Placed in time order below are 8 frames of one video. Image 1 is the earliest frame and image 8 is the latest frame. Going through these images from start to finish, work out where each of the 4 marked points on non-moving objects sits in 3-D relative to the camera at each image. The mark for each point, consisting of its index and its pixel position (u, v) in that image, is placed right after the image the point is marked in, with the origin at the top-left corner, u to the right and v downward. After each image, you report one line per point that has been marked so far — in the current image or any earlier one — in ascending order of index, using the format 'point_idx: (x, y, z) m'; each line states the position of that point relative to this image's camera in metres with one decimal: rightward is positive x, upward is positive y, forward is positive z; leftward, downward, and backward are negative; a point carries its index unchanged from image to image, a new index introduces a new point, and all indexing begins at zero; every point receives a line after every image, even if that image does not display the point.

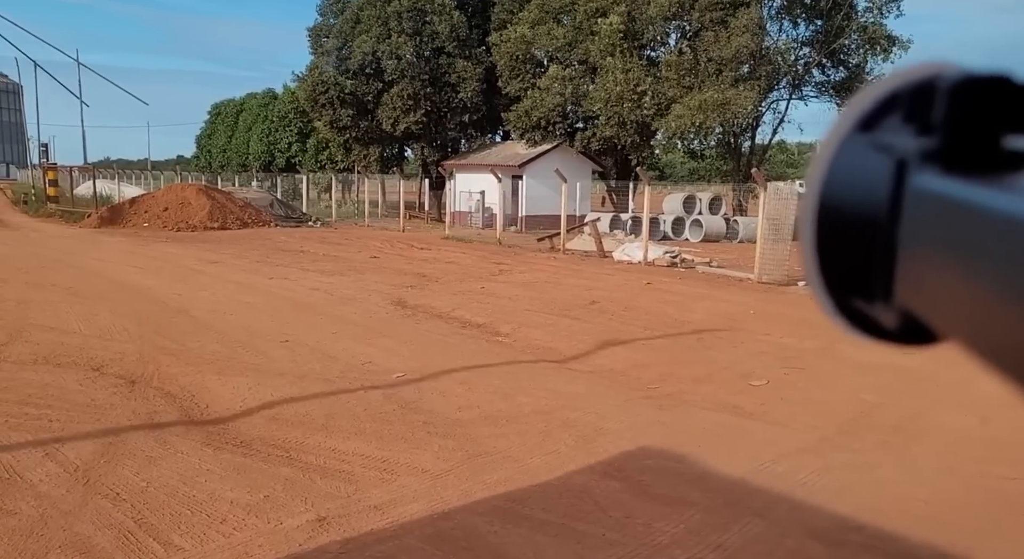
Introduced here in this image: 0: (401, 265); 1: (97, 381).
0: (-2.5, +0.3, +17.1) m
1: (-3.9, -1.0, +7.1) m
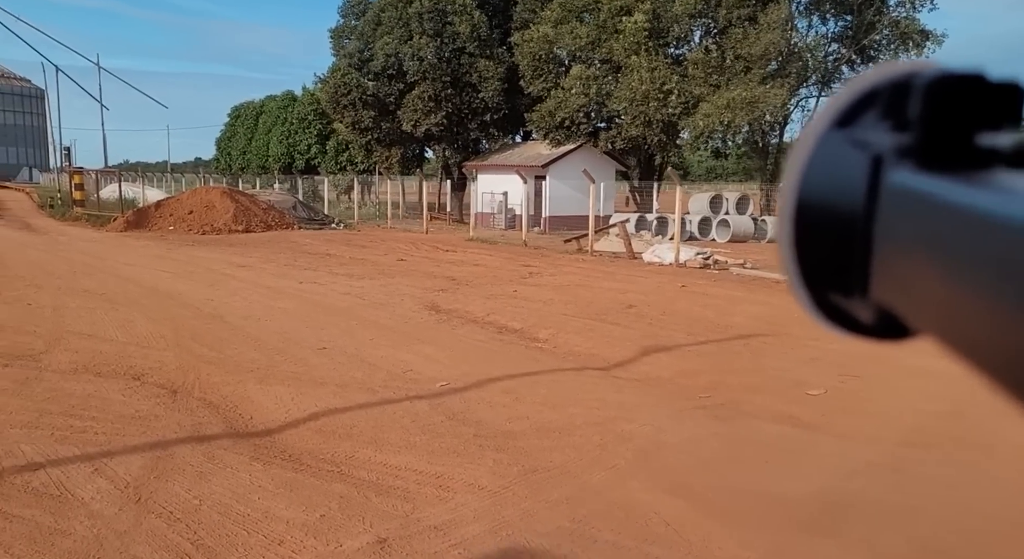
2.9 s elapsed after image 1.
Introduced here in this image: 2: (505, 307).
0: (-1.8, +0.3, +16.9) m
1: (-3.5, -1.0, +7.0) m
2: (-0.1, -0.4, +11.6) m
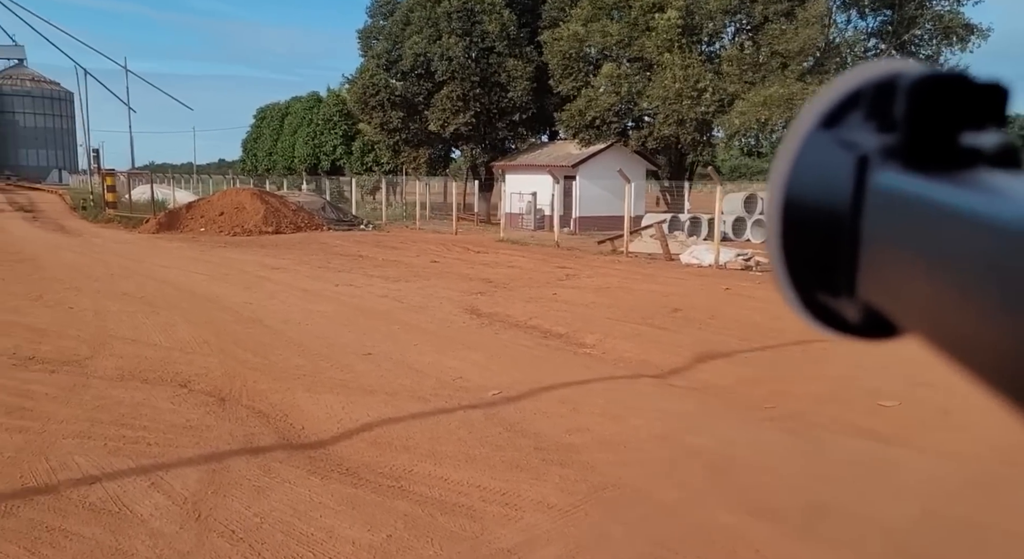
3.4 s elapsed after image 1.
0: (-1.1, +0.2, +16.8) m
1: (-3.0, -1.1, +6.9) m
2: (+0.5, -0.5, +11.4) m
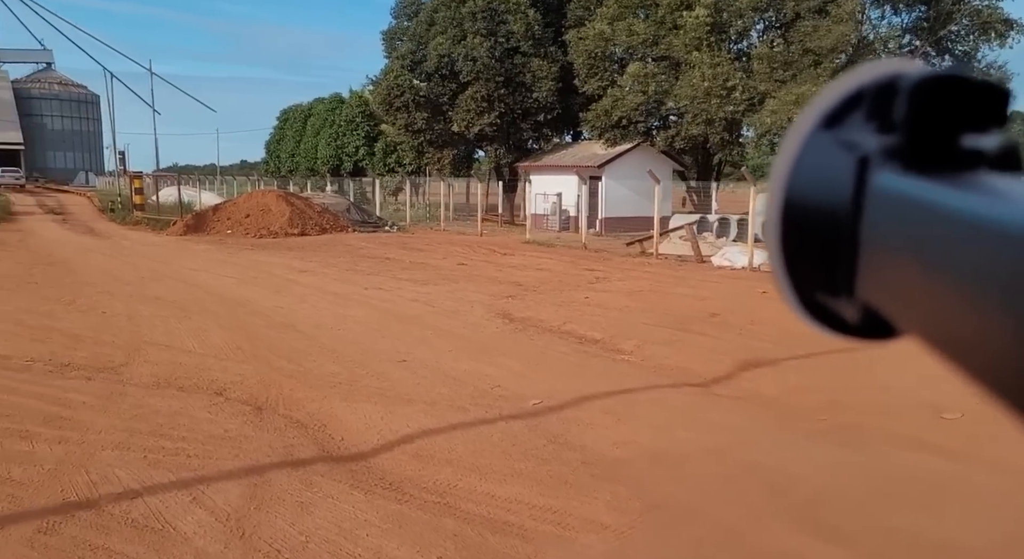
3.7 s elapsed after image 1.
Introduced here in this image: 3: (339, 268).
0: (-0.4, +0.2, +16.6) m
1: (-2.6, -1.2, +6.8) m
2: (+1.0, -0.5, +11.2) m
3: (-4.1, +0.3, +17.9) m
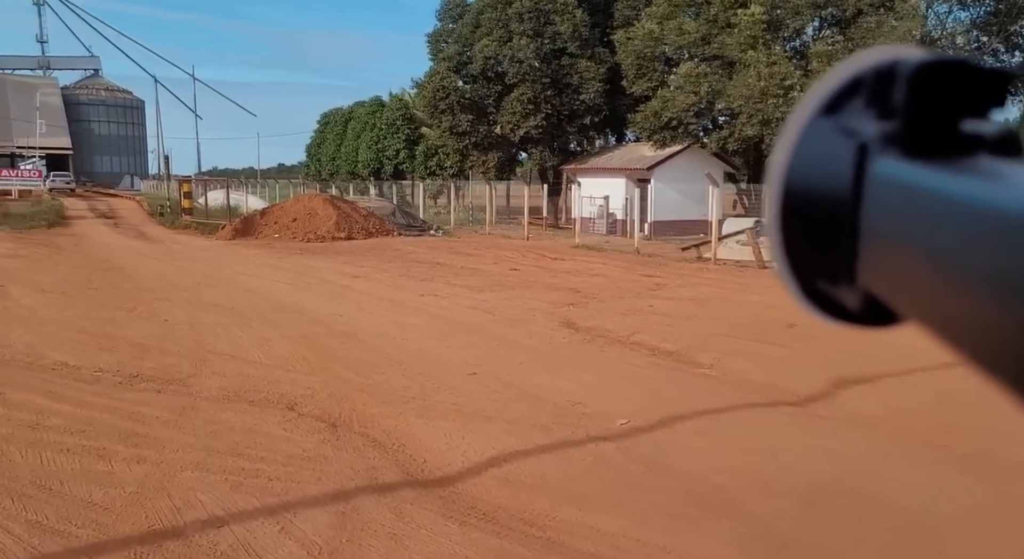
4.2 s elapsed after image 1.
0: (+0.8, 0.0, +16.3) m
1: (-1.9, -1.3, +6.6) m
2: (+1.9, -0.6, +10.8) m
3: (-2.8, +0.1, +17.7) m
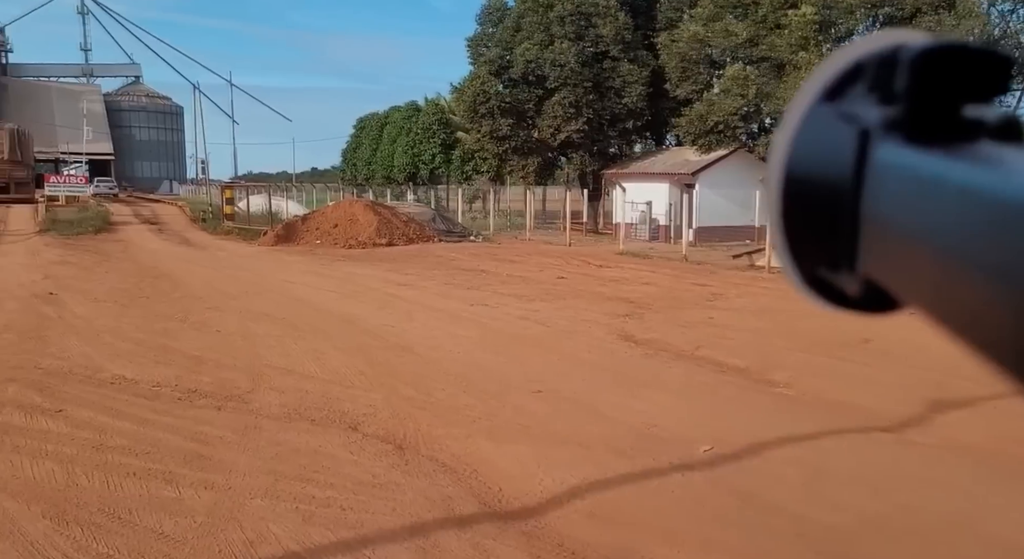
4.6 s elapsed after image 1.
0: (+1.8, -0.2, +15.9) m
1: (-1.3, -1.4, +6.4) m
2: (+2.7, -0.8, +10.4) m
3: (-1.7, 0.0, +17.5) m
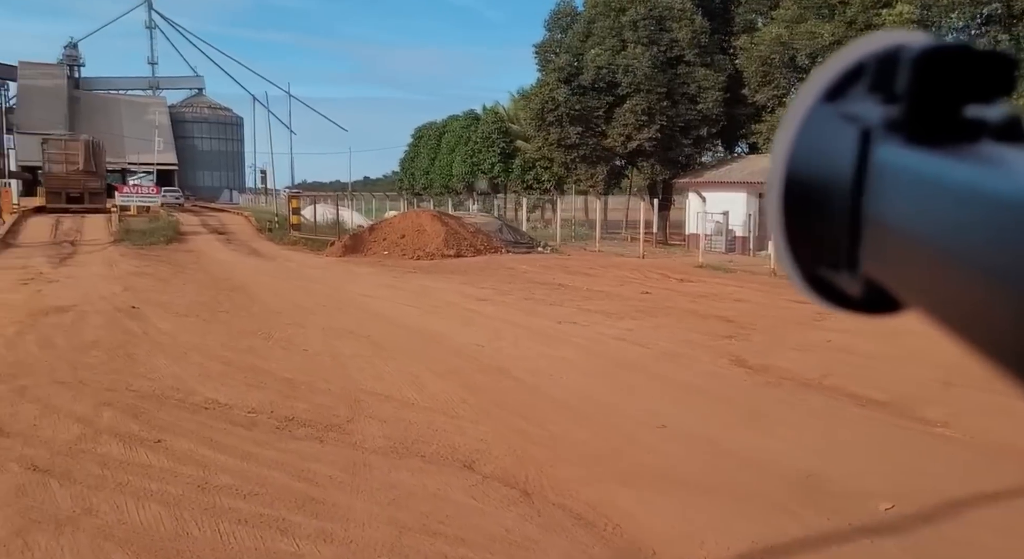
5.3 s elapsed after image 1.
0: (+3.5, -0.5, +15.1) m
1: (-0.2, -1.6, +5.8) m
2: (+4.1, -1.1, +9.5) m
3: (+0.1, -0.4, +16.9) m
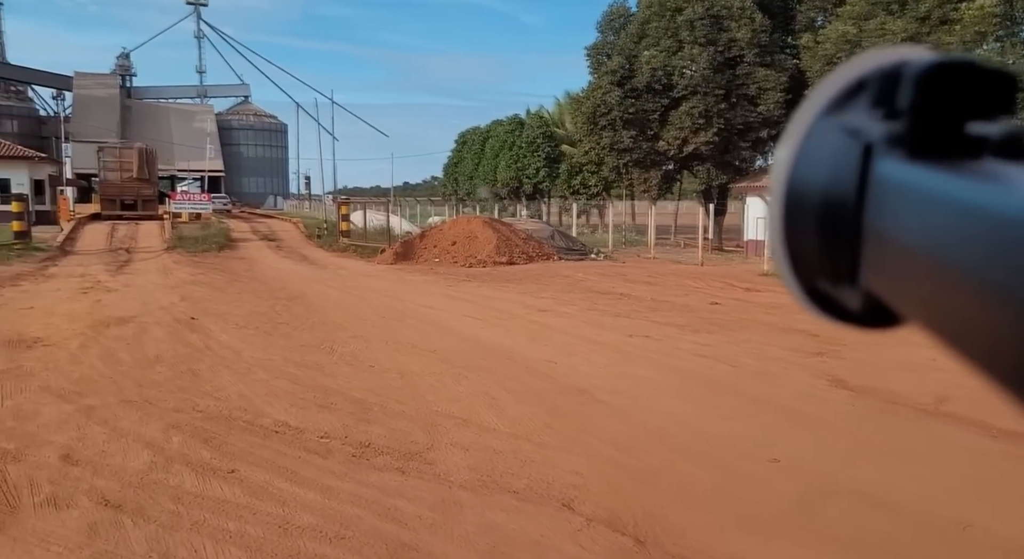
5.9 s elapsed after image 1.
0: (+4.7, -0.7, +14.3) m
1: (+0.5, -1.8, +5.2) m
2: (+5.0, -1.3, +8.7) m
3: (+1.4, -0.6, +16.3) m
